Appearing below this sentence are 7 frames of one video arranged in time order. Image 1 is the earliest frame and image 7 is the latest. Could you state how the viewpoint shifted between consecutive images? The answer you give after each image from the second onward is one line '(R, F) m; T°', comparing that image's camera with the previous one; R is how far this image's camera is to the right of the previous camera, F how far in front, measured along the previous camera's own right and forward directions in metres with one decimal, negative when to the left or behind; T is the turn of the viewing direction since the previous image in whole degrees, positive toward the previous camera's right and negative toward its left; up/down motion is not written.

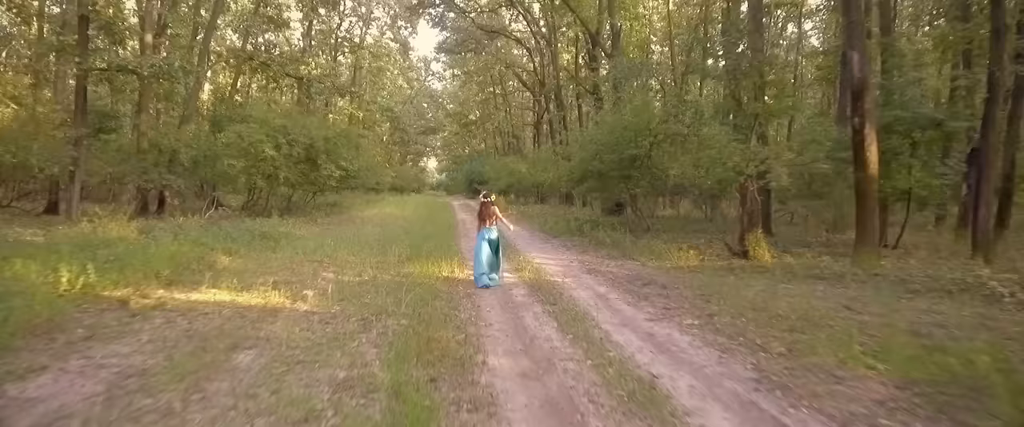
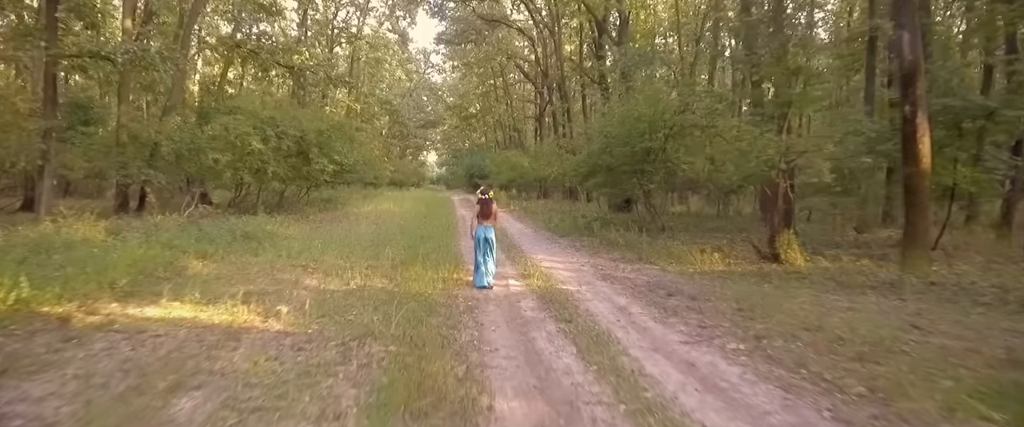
(-0.1, +1.6) m; 0°
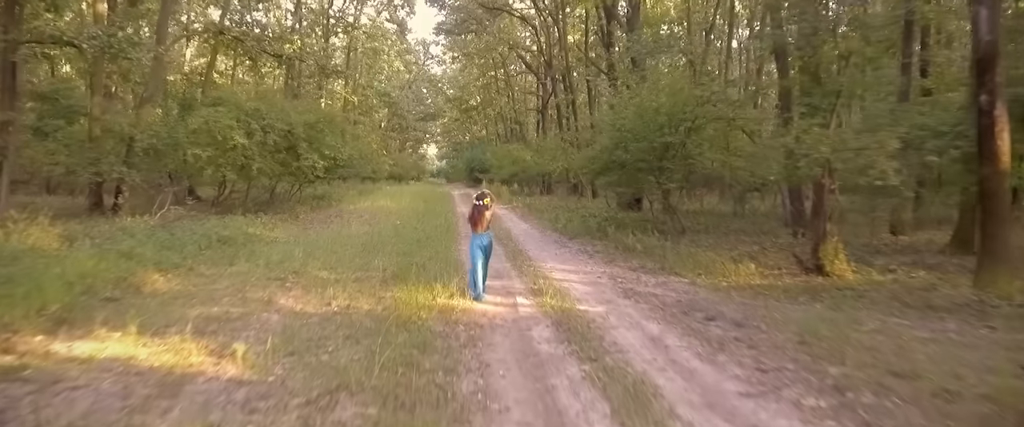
(-0.1, +1.8) m; 0°
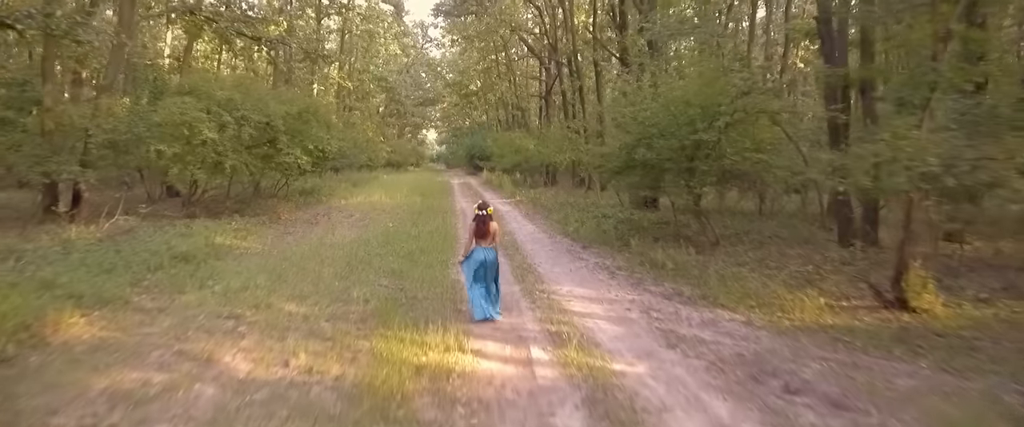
(-0.2, +2.5) m; 0°
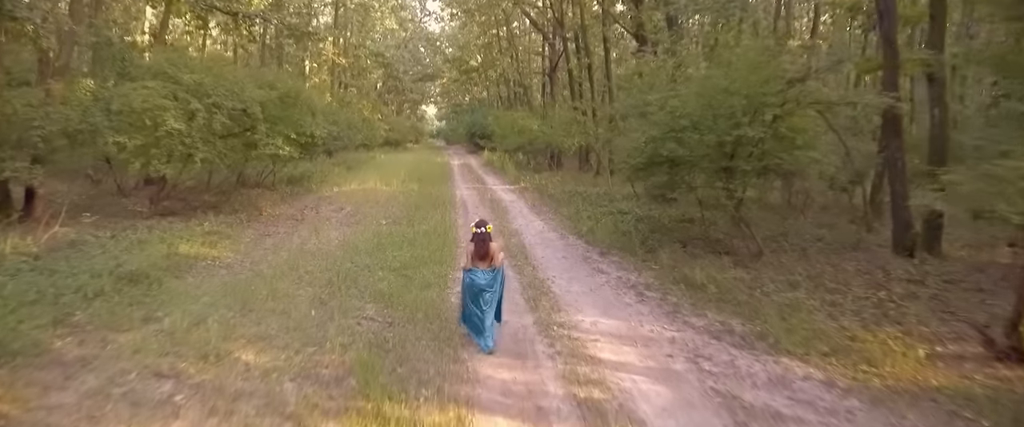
(-0.2, +2.2) m; 0°
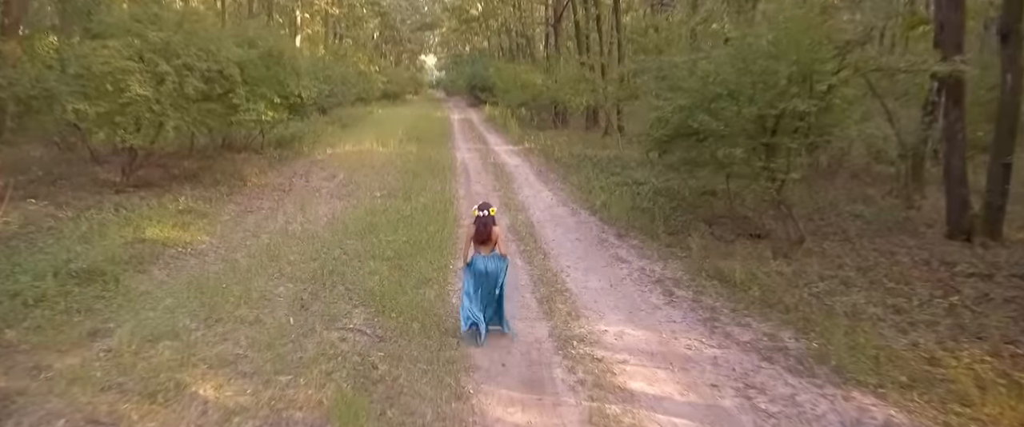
(-0.1, +1.7) m; 0°
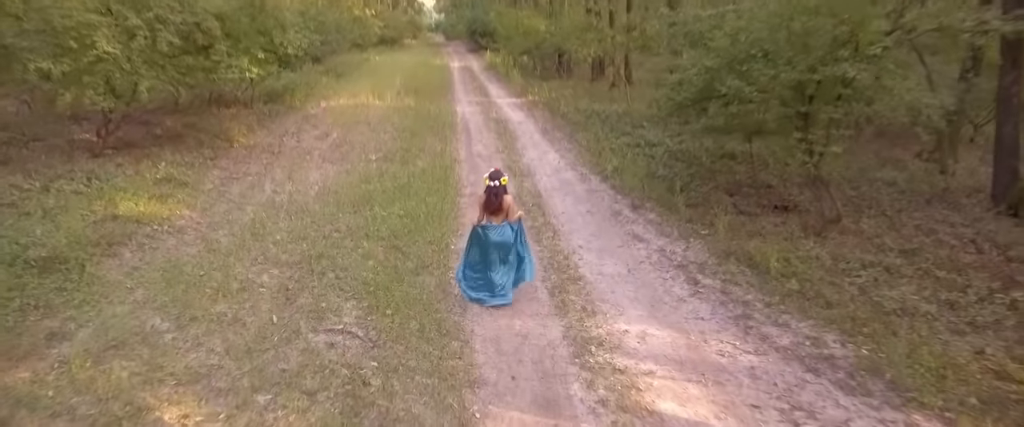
(-0.1, +1.1) m; 0°
